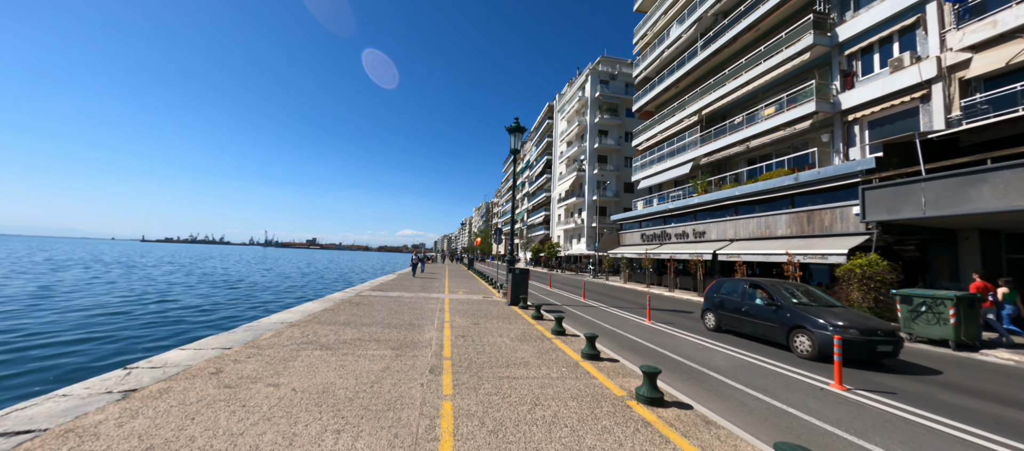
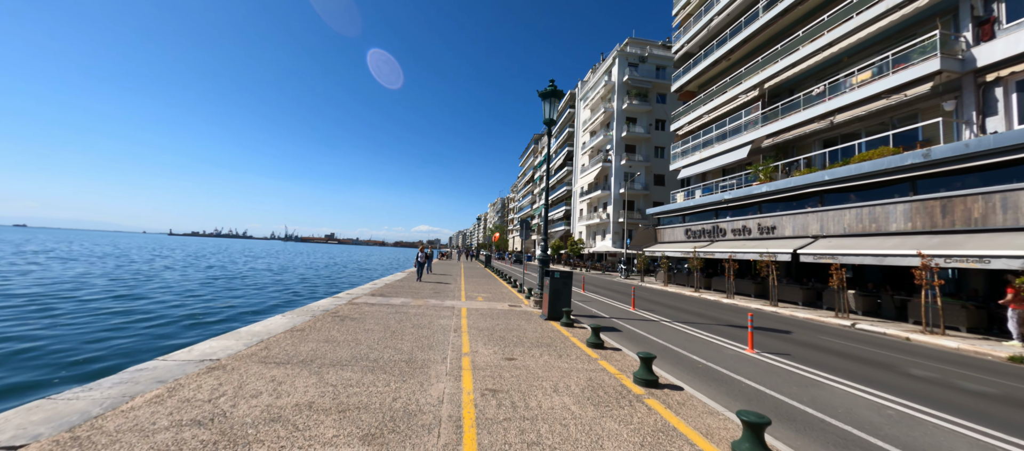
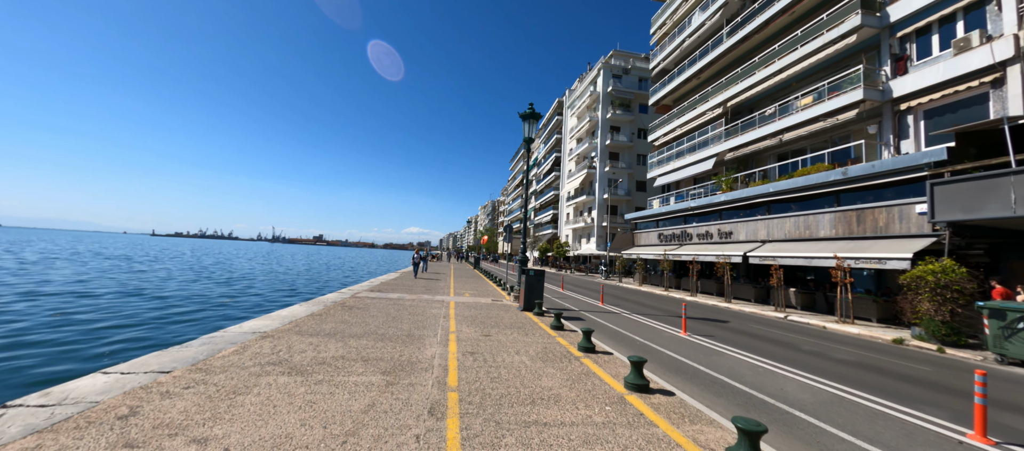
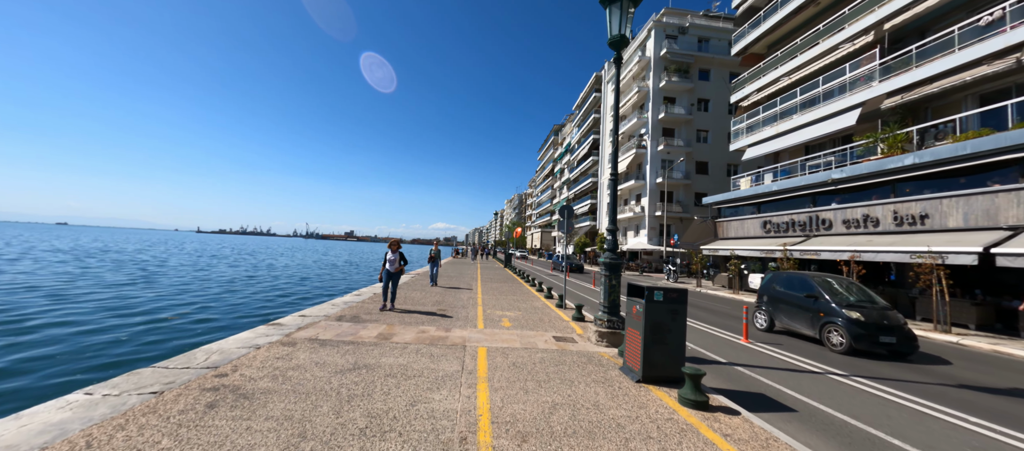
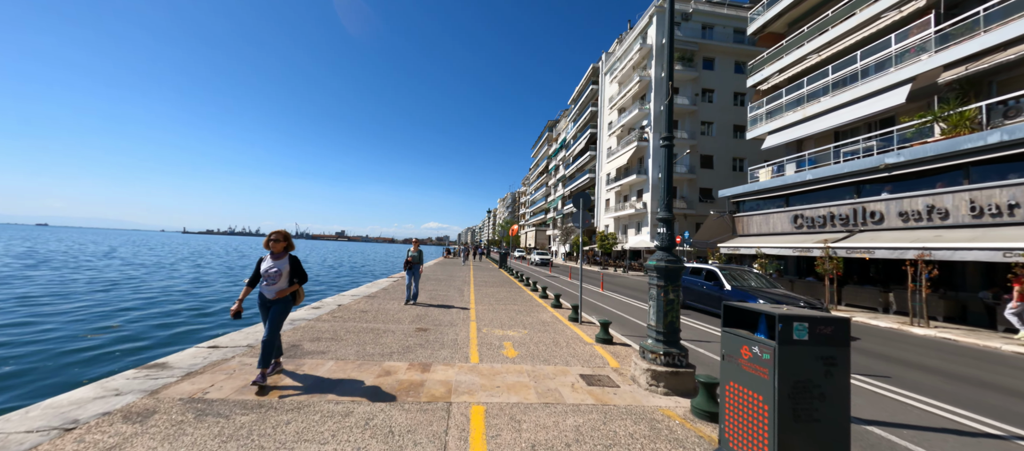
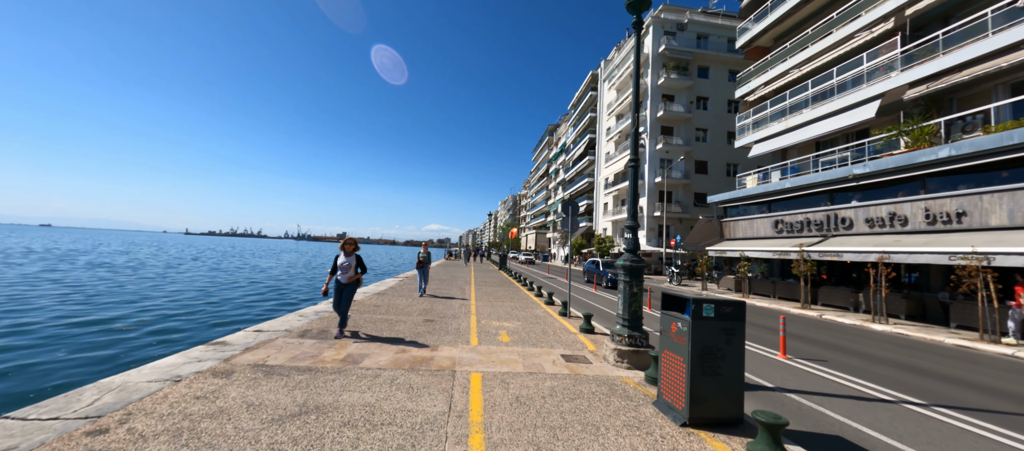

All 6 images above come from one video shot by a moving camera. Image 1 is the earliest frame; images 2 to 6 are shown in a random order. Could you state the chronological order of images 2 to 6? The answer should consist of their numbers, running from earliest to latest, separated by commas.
3, 2, 4, 6, 5
